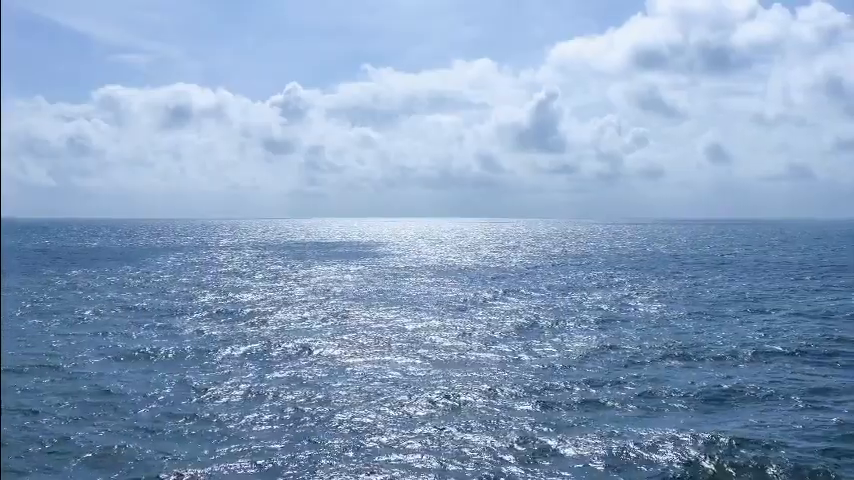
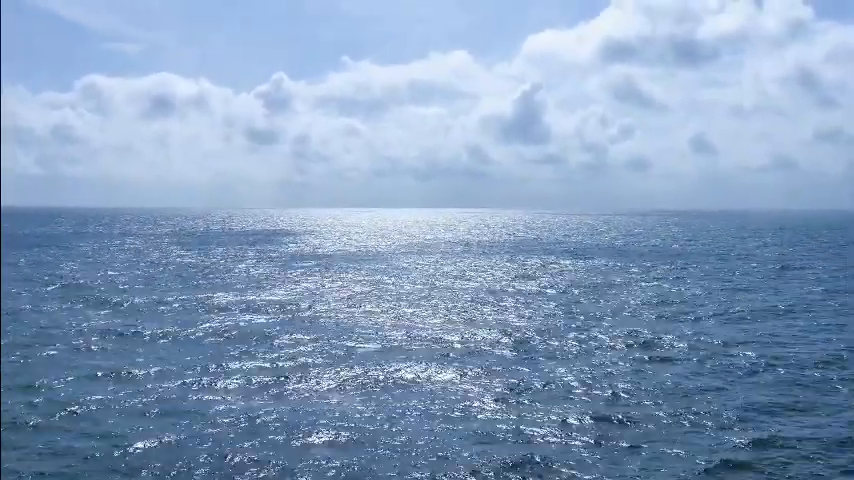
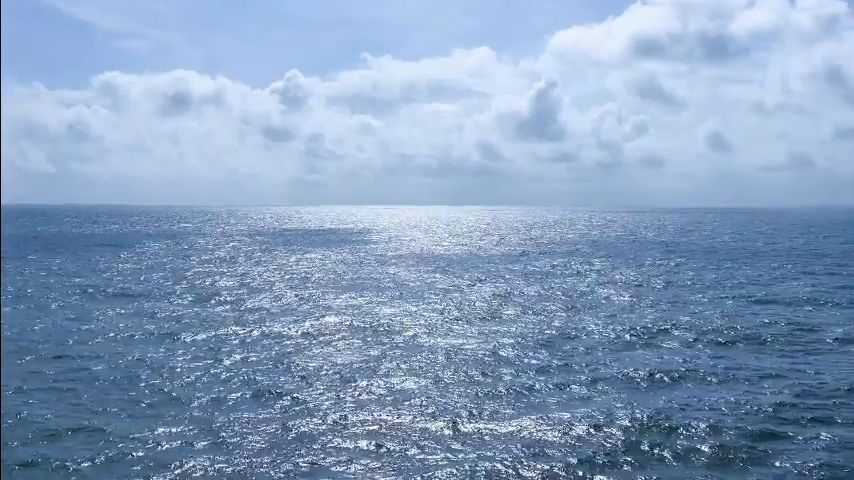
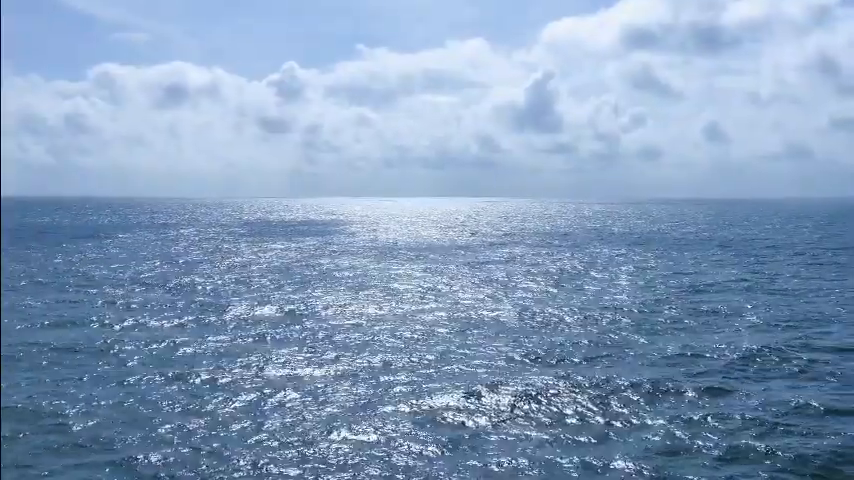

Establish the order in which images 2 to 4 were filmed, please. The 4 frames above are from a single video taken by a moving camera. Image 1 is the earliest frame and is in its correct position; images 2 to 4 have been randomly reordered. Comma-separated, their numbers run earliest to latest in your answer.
3, 4, 2
